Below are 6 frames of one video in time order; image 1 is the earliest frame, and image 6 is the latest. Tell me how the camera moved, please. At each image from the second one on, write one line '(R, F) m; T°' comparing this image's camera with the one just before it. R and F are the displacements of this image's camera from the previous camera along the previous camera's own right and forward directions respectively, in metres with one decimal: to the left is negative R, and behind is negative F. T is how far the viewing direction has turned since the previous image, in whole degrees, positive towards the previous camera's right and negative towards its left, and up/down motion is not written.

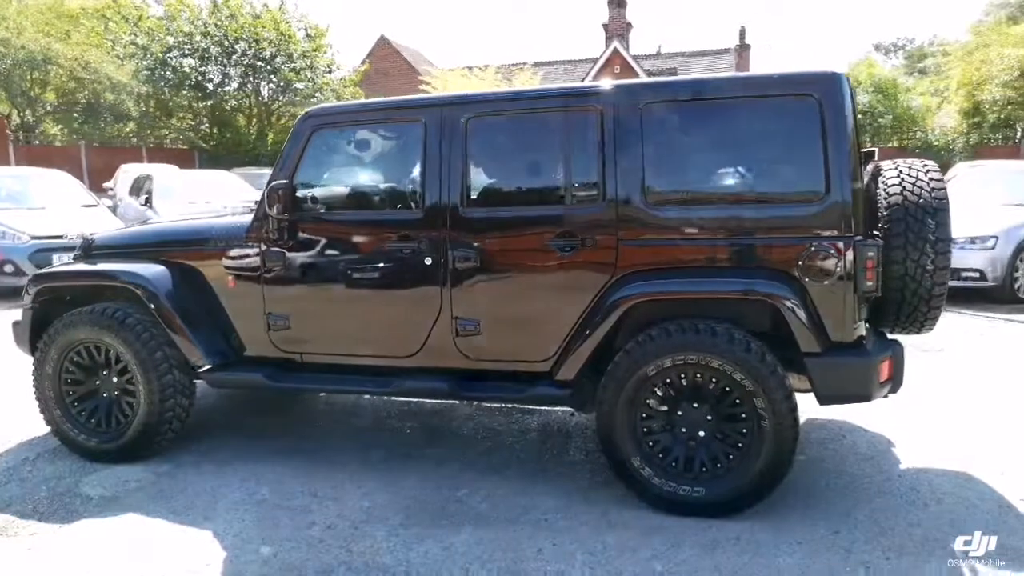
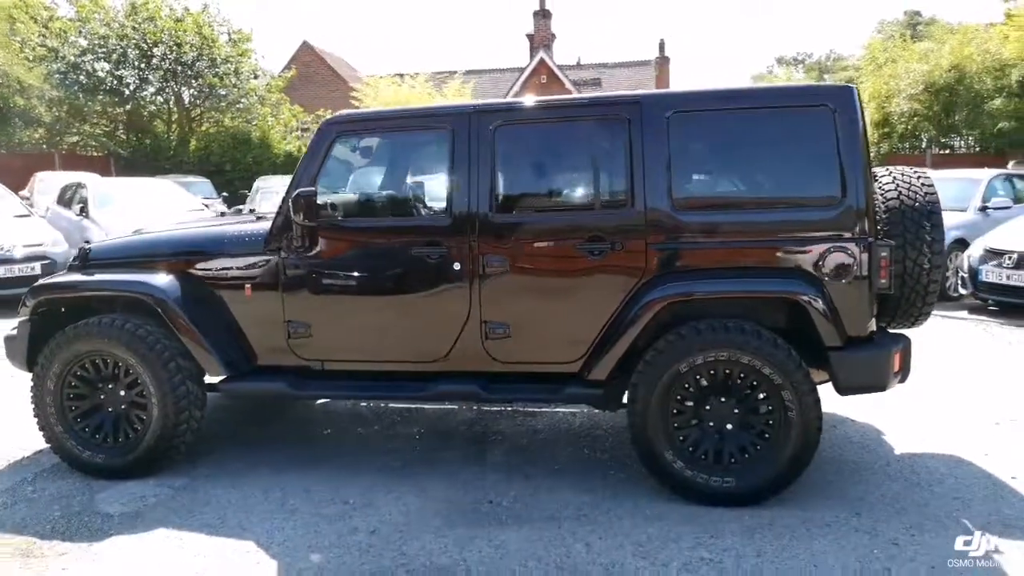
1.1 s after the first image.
(-0.6, -0.1) m; +6°
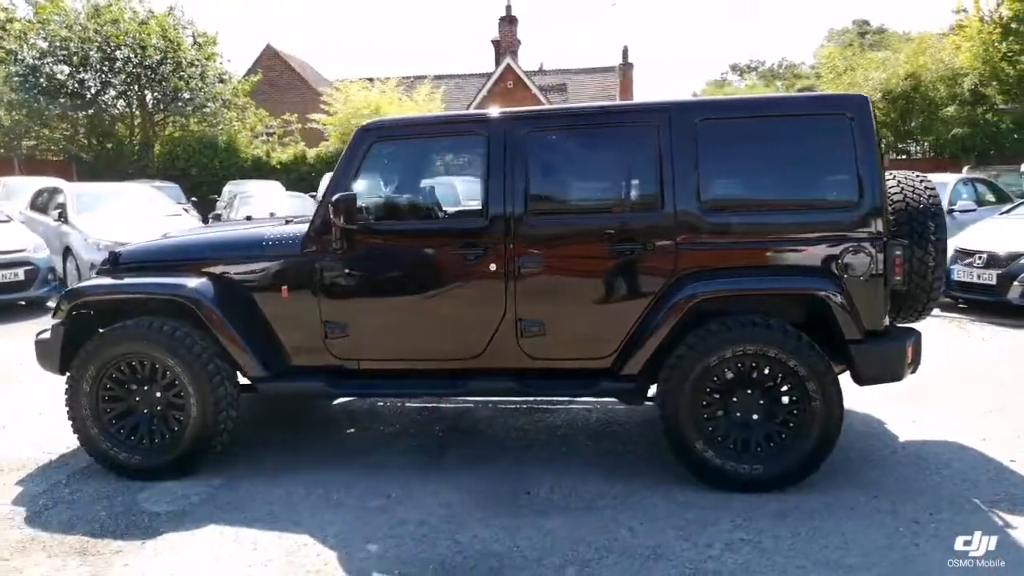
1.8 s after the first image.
(-0.4, -0.2) m; +3°
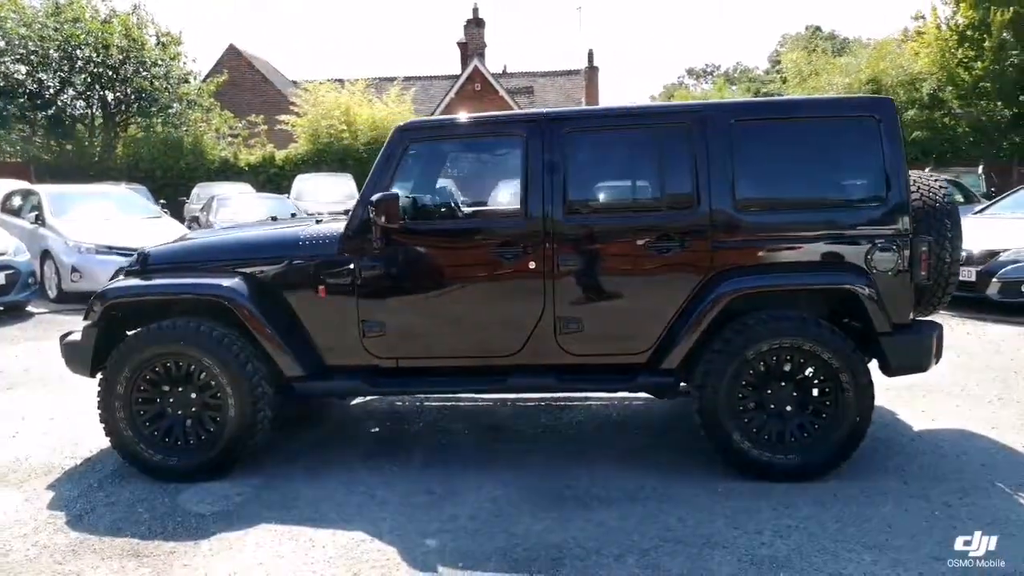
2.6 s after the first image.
(-0.5, -0.1) m; +3°
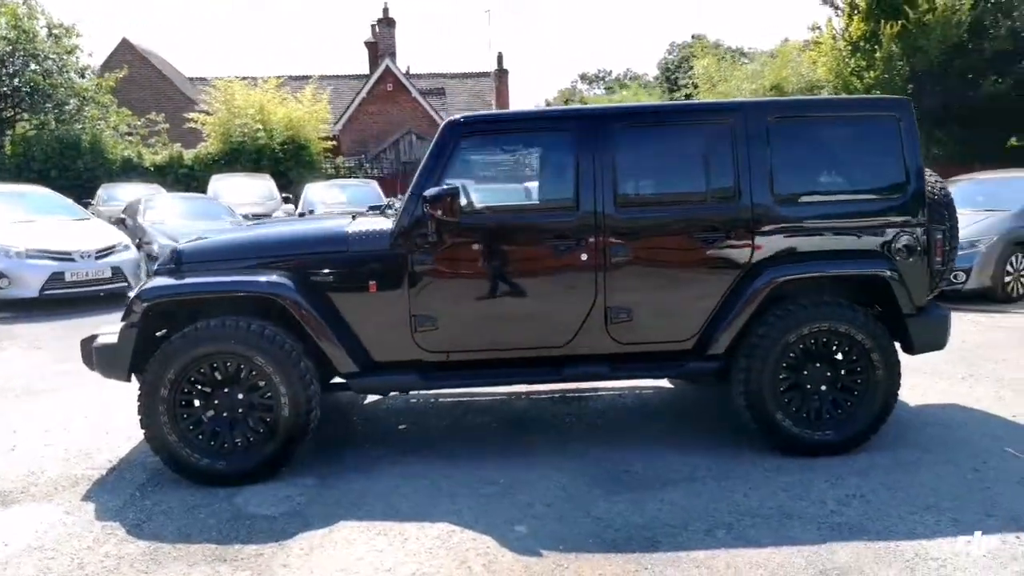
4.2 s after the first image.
(-0.9, 0.0) m; +7°
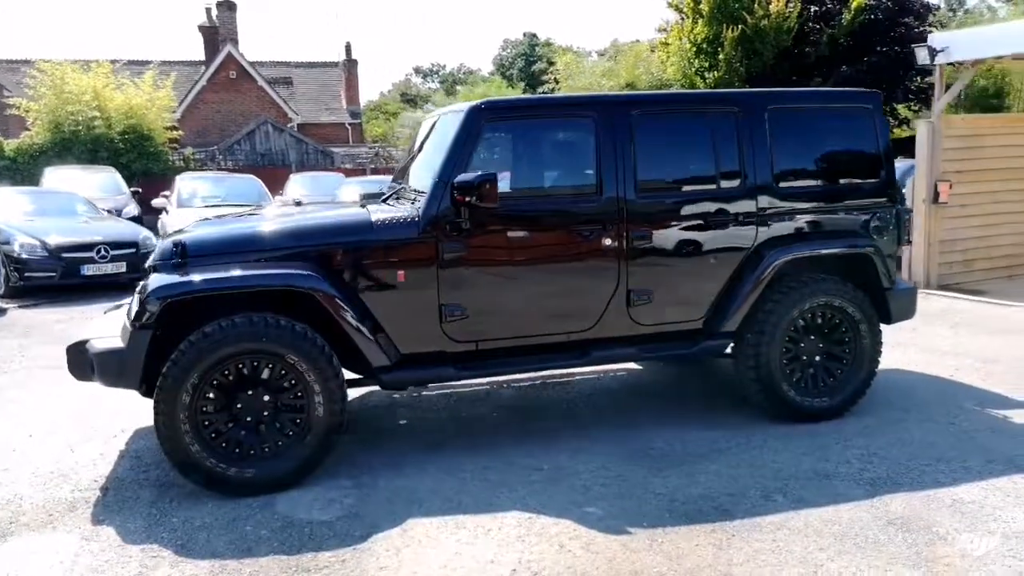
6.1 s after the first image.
(-1.1, +0.1) m; +12°
